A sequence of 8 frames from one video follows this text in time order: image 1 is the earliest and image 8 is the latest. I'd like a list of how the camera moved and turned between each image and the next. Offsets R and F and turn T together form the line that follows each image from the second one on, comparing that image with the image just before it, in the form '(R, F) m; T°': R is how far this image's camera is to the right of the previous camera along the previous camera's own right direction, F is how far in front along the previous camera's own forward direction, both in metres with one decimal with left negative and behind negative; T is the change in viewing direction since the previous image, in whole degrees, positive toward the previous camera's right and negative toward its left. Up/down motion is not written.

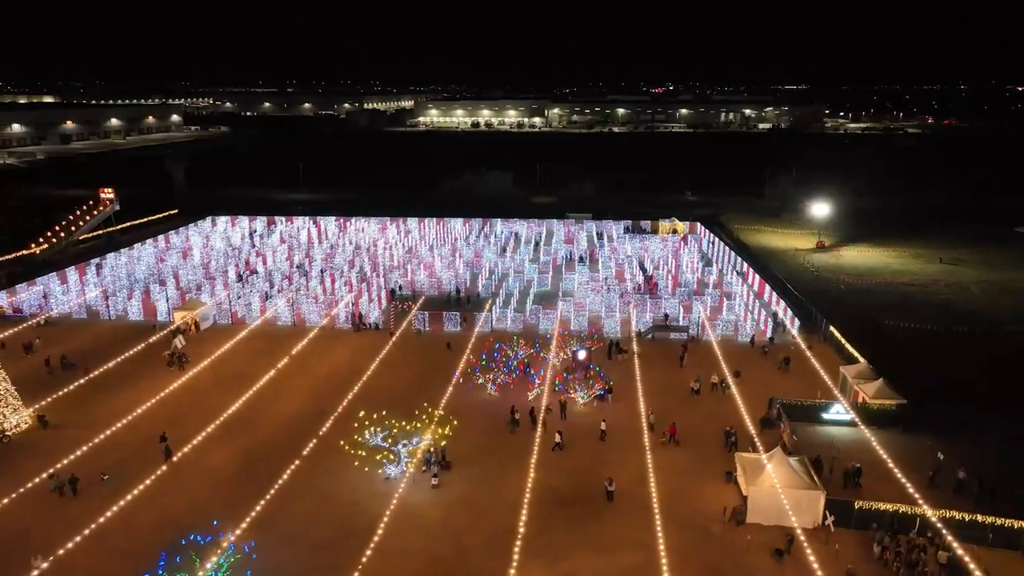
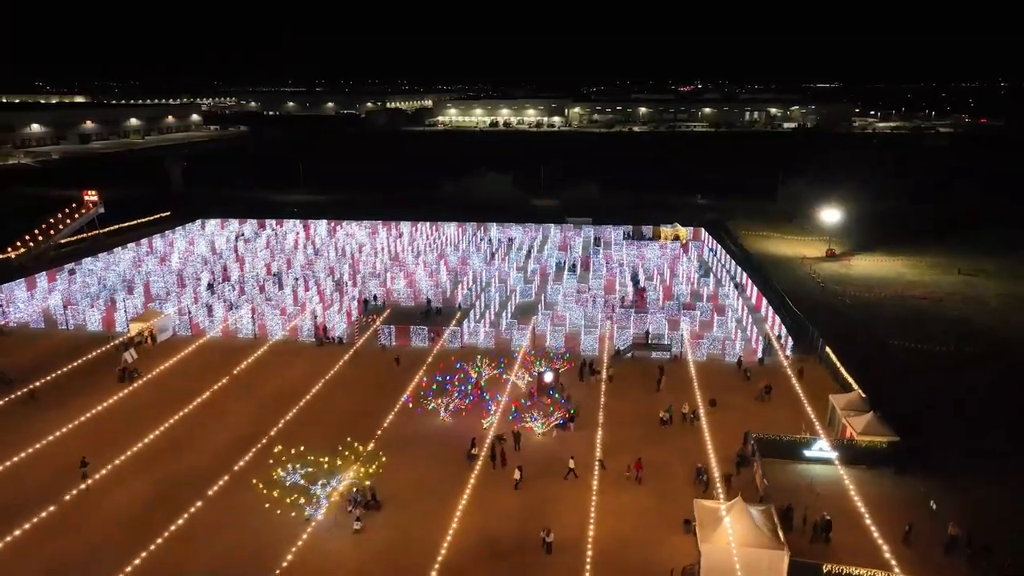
(+1.2, +1.1) m; -2°
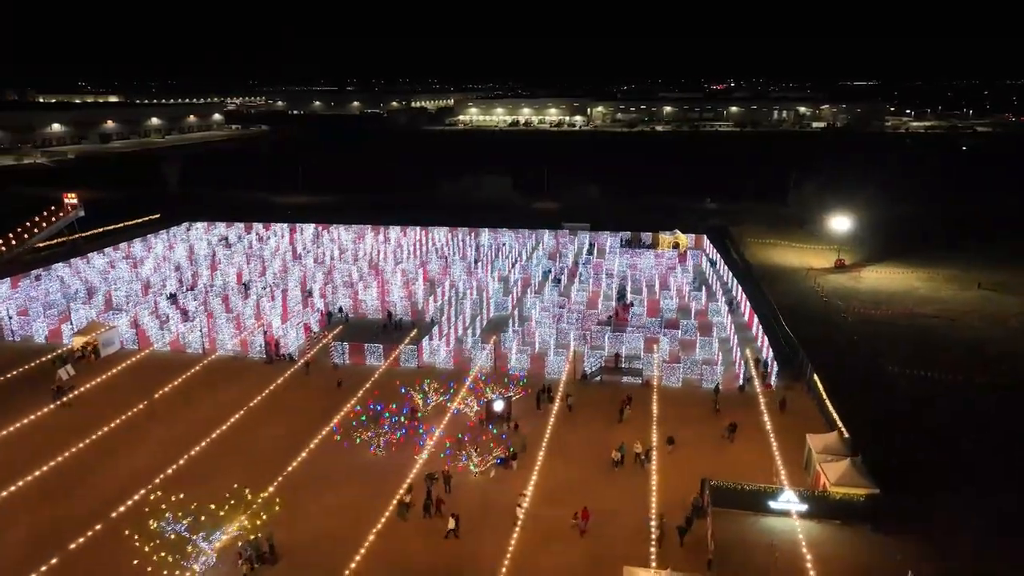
(+1.4, +1.2) m; -2°
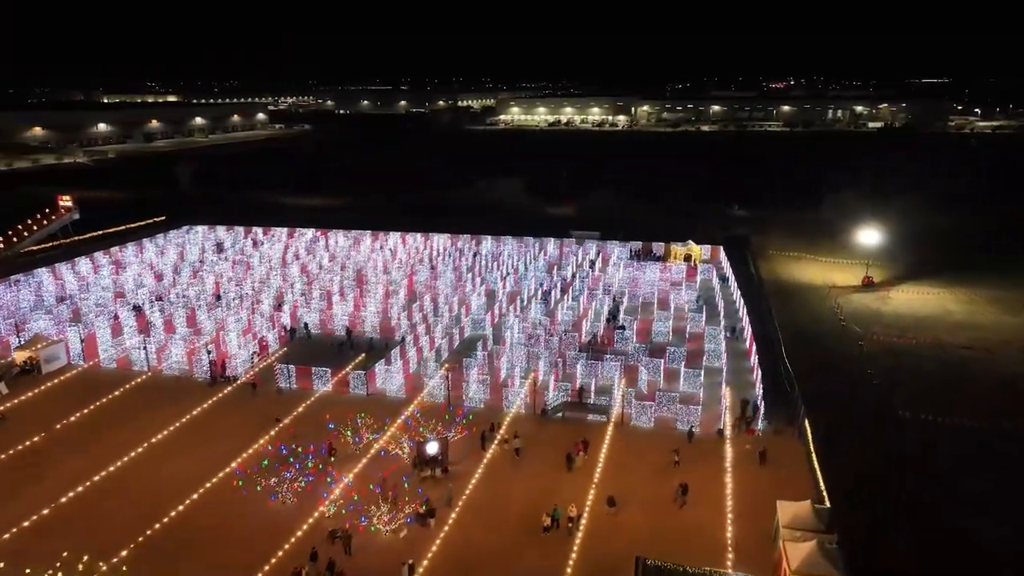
(+1.7, +1.5) m; -4°
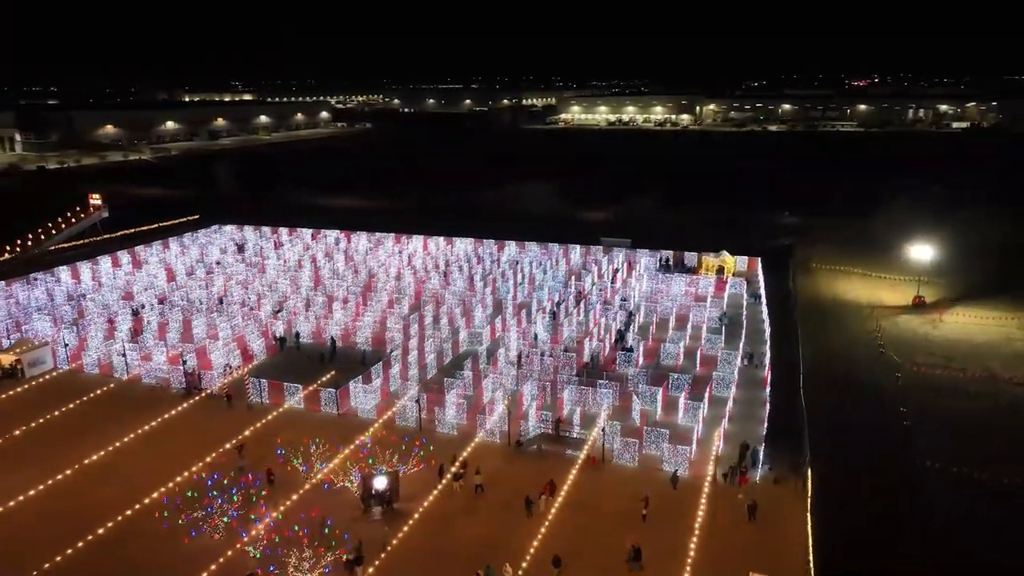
(+1.4, +1.1) m; -5°
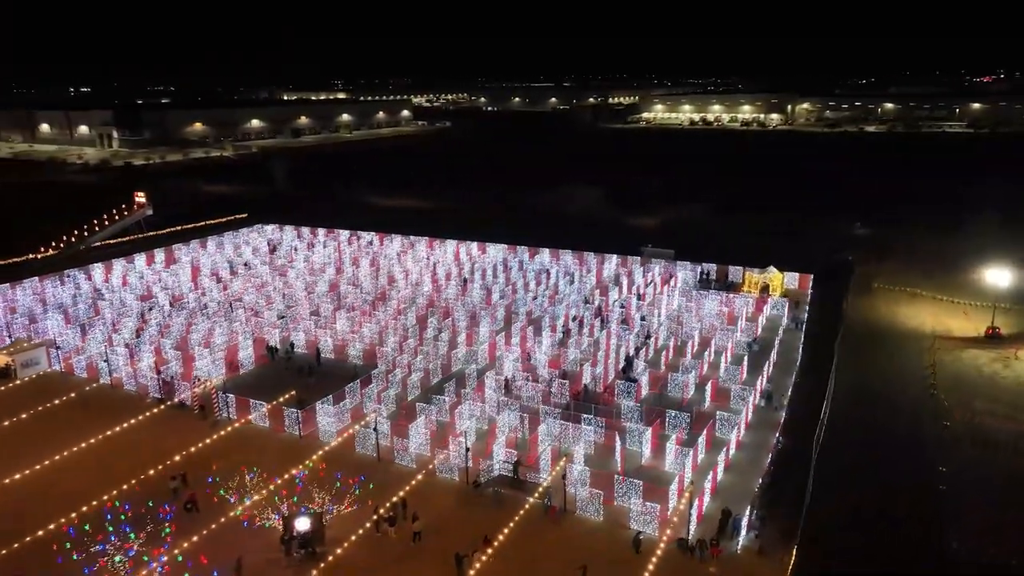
(+1.8, +1.3) m; -7°
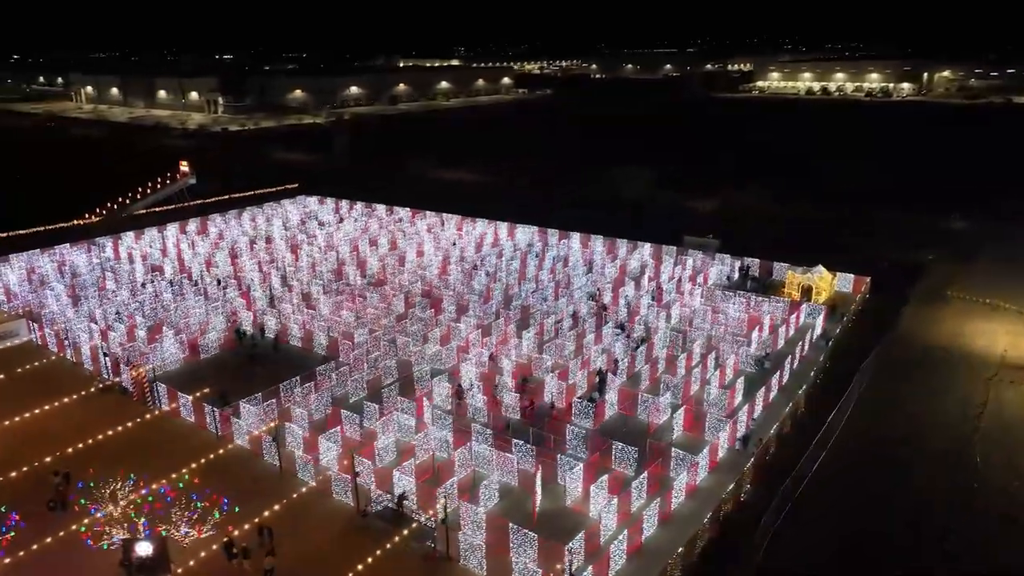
(+2.6, +1.7) m; -9°
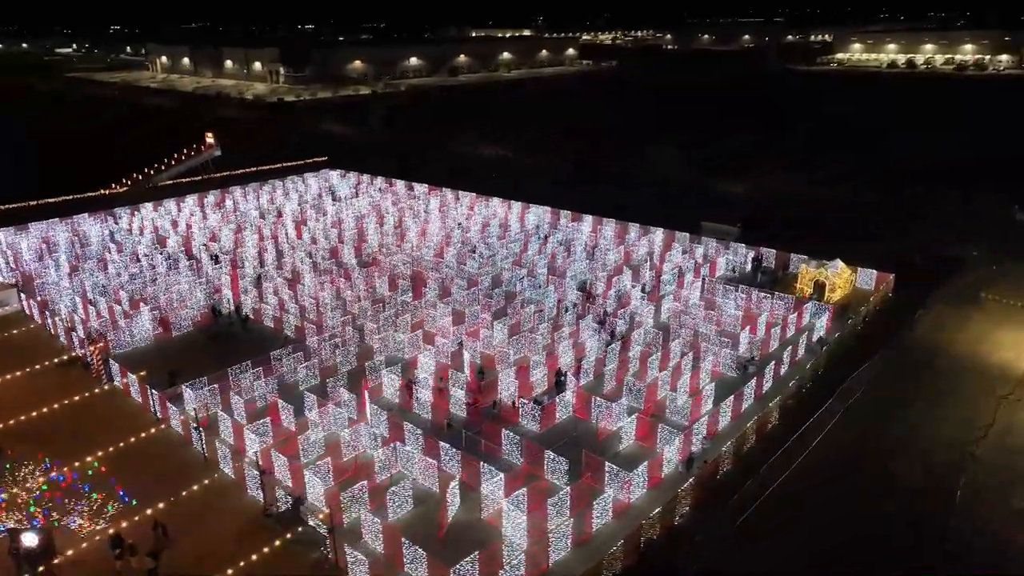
(+1.8, +0.8) m; -6°
